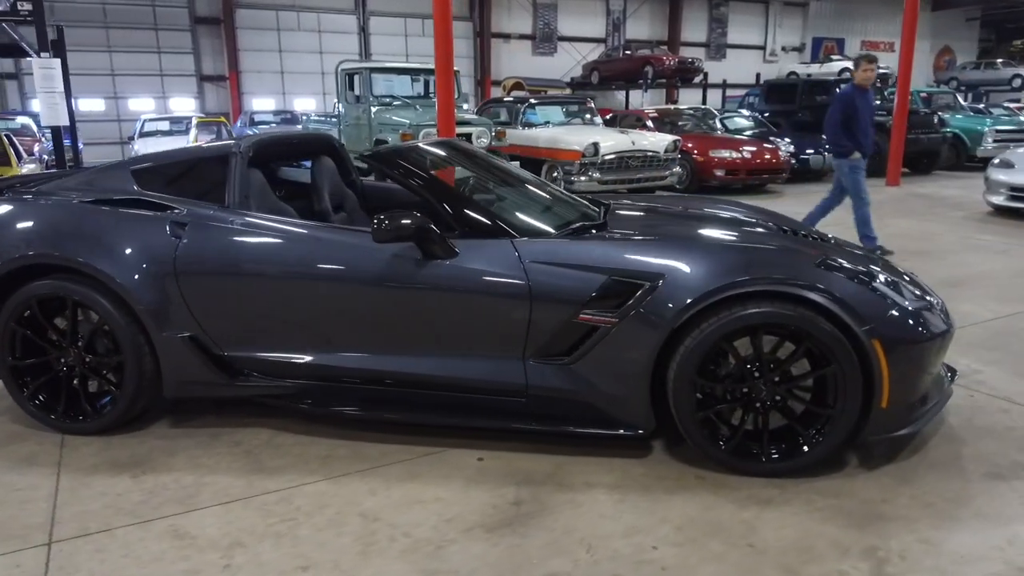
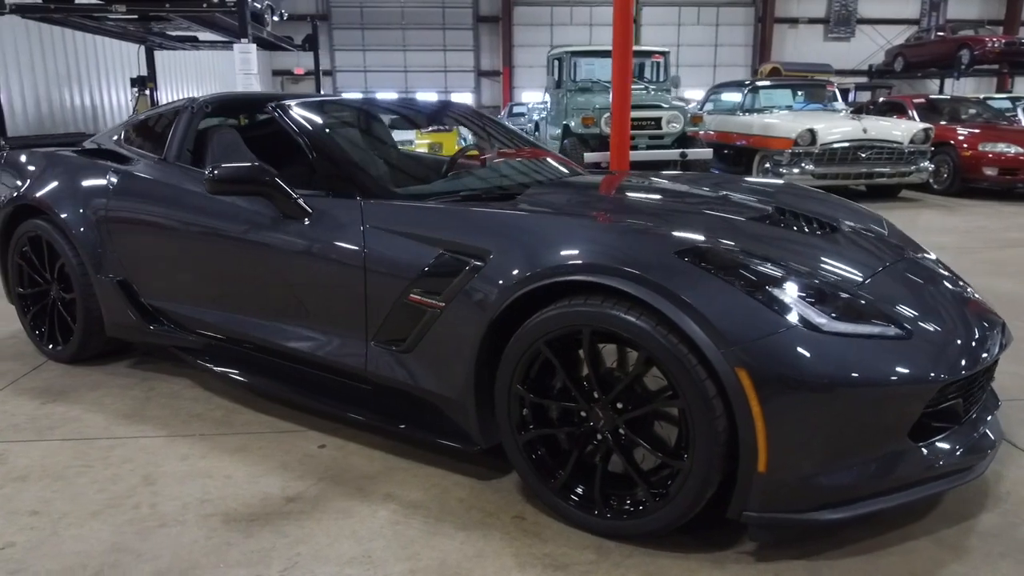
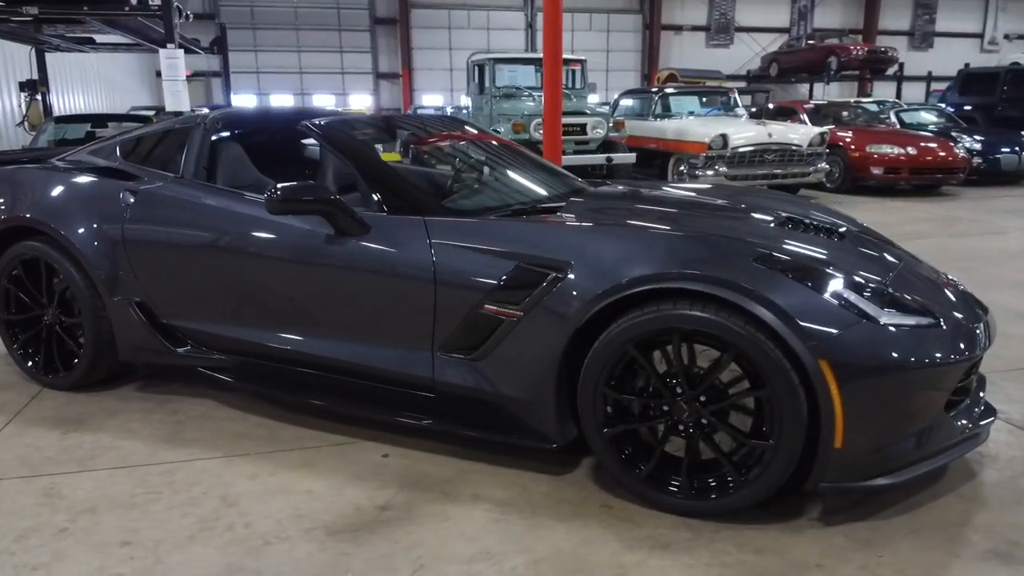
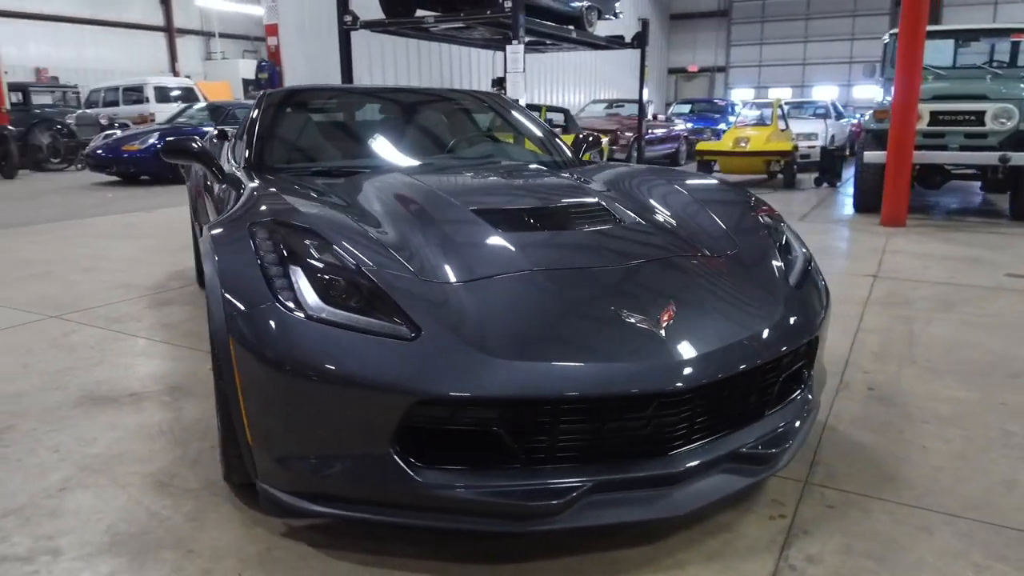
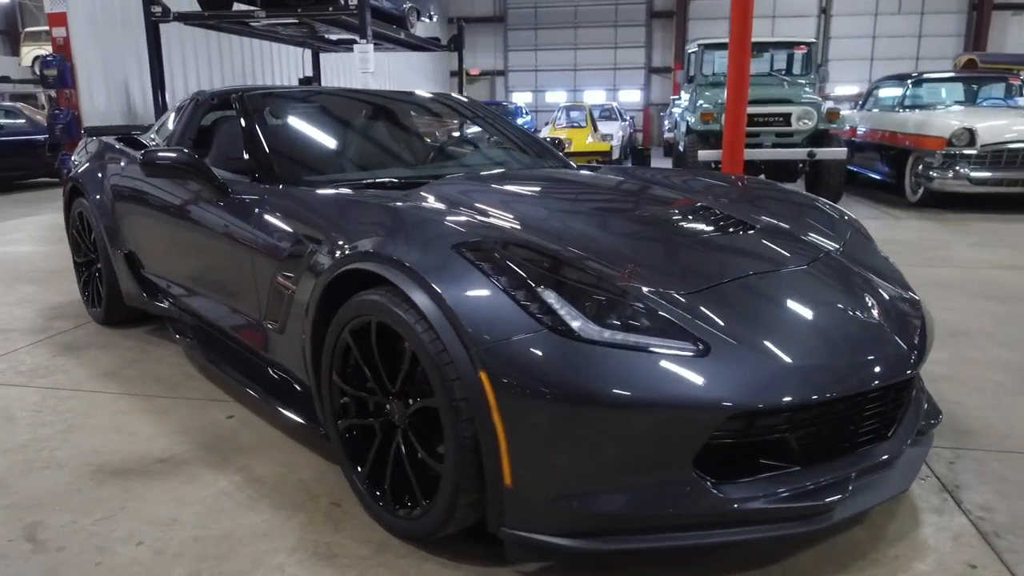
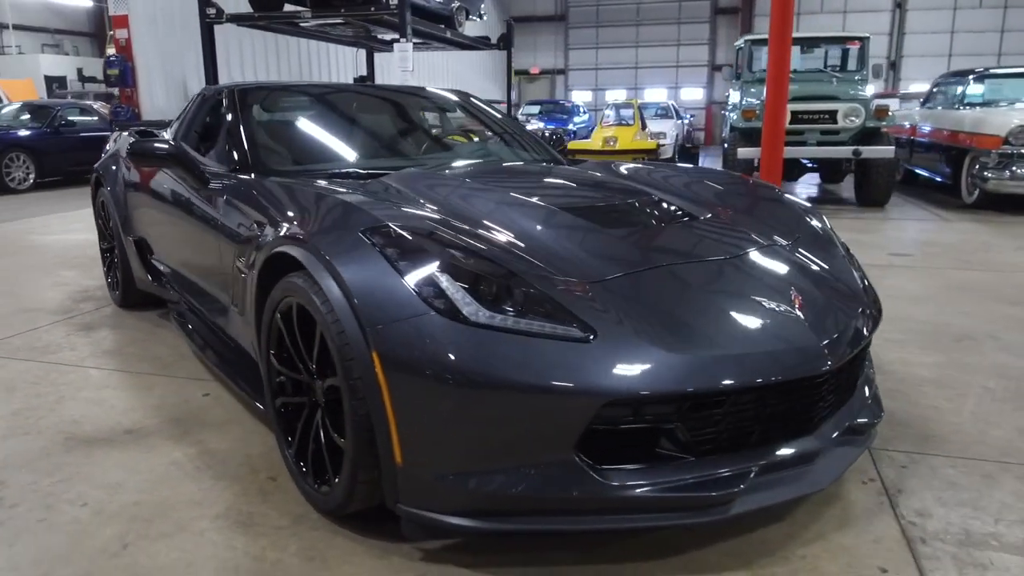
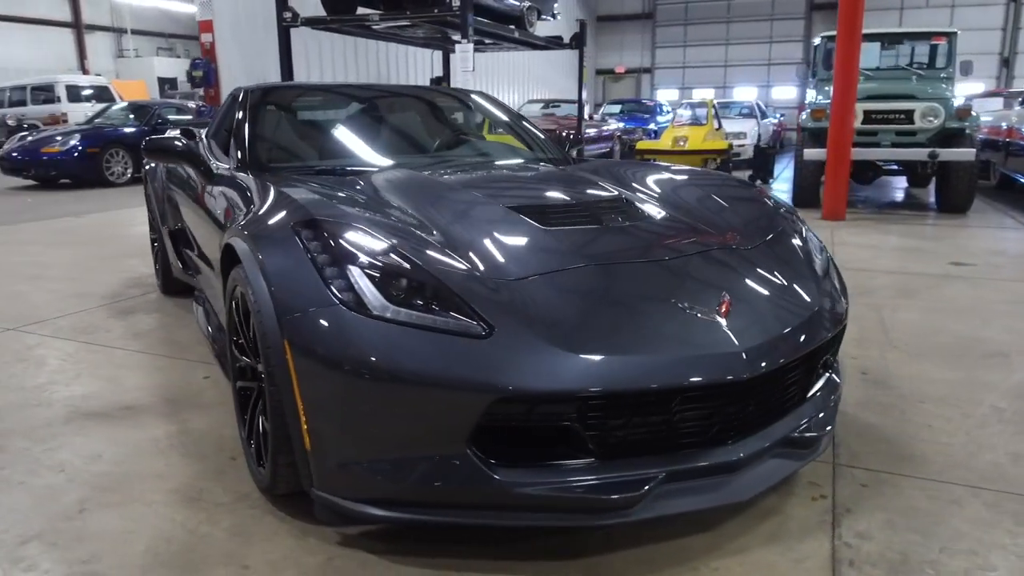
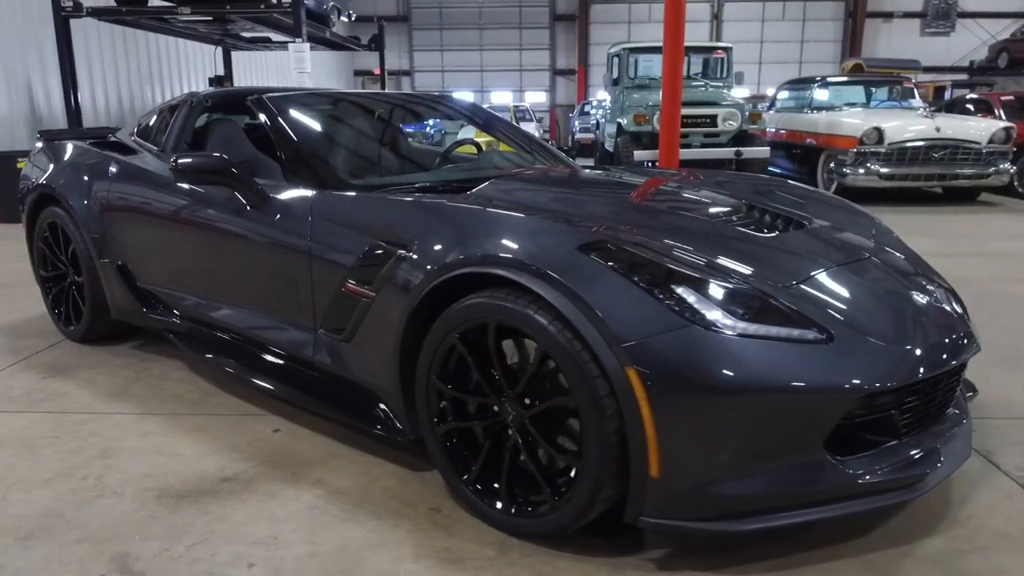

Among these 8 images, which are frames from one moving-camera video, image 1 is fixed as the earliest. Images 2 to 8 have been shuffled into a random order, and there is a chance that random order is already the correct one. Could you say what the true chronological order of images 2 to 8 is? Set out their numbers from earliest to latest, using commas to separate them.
3, 2, 8, 5, 6, 7, 4
